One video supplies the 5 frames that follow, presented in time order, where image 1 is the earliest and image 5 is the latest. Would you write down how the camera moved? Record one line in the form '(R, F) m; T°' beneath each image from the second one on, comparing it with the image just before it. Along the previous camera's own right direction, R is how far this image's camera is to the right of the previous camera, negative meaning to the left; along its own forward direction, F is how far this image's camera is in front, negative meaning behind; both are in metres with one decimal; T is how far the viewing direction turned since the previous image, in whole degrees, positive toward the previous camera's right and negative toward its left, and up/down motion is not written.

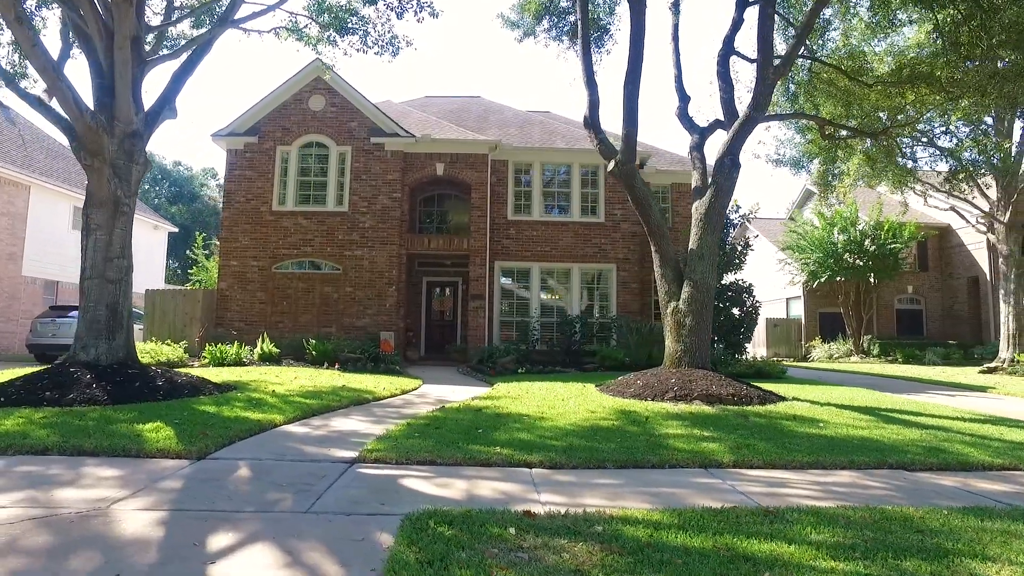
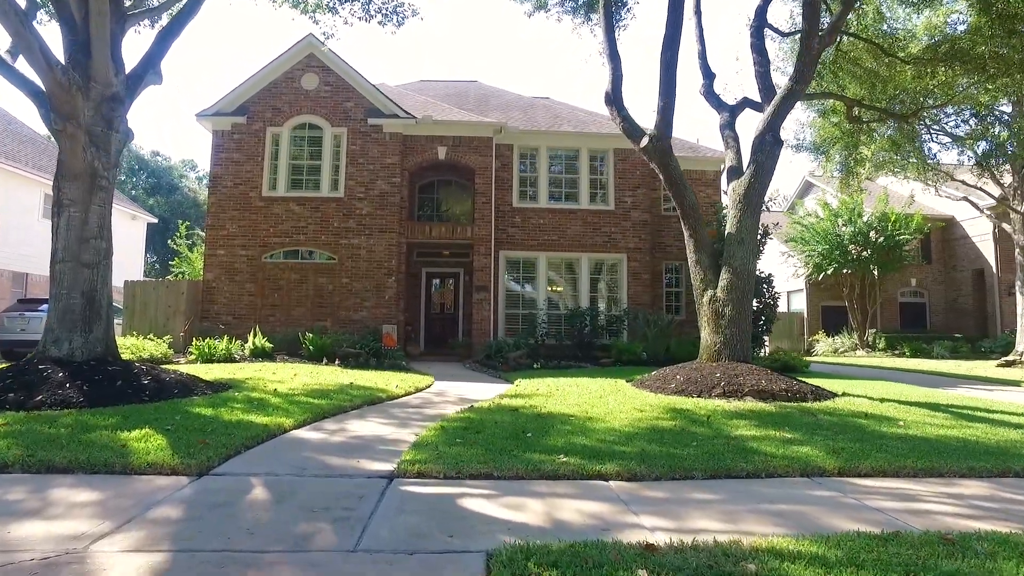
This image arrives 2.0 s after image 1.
(-0.6, +0.9) m; +2°
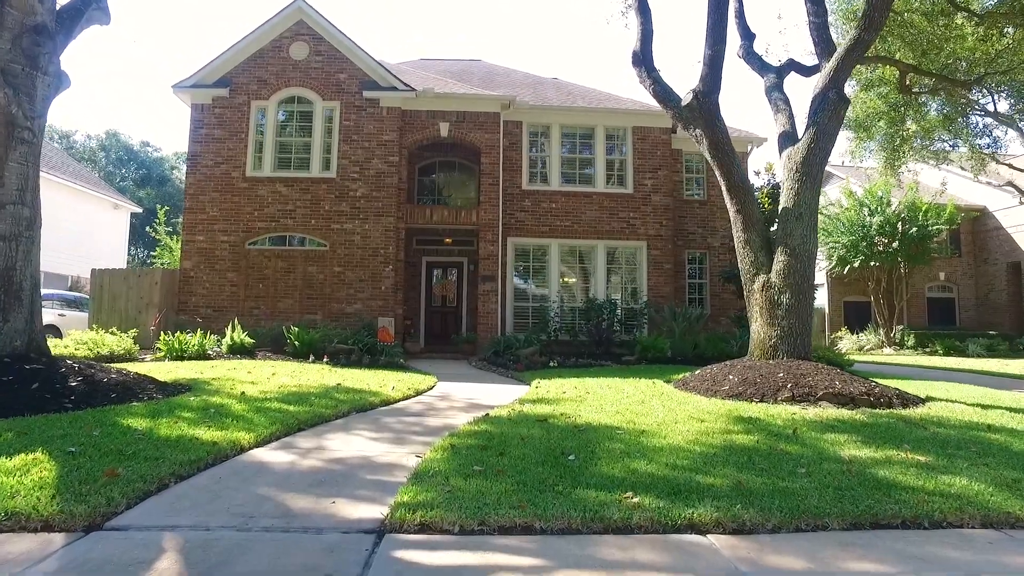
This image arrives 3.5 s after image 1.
(-0.2, +1.4) m; 0°
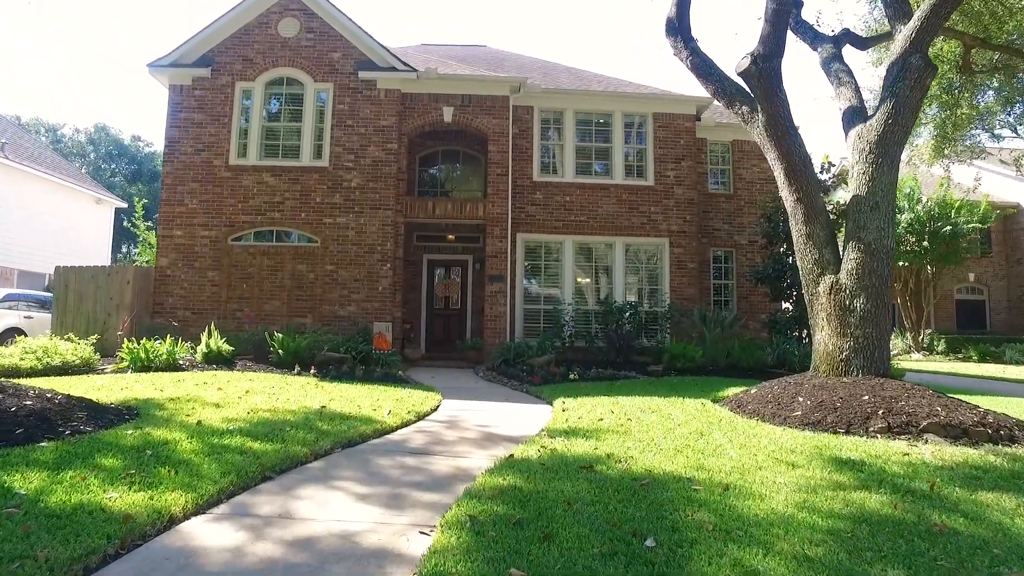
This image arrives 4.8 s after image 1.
(-0.2, +1.3) m; 0°
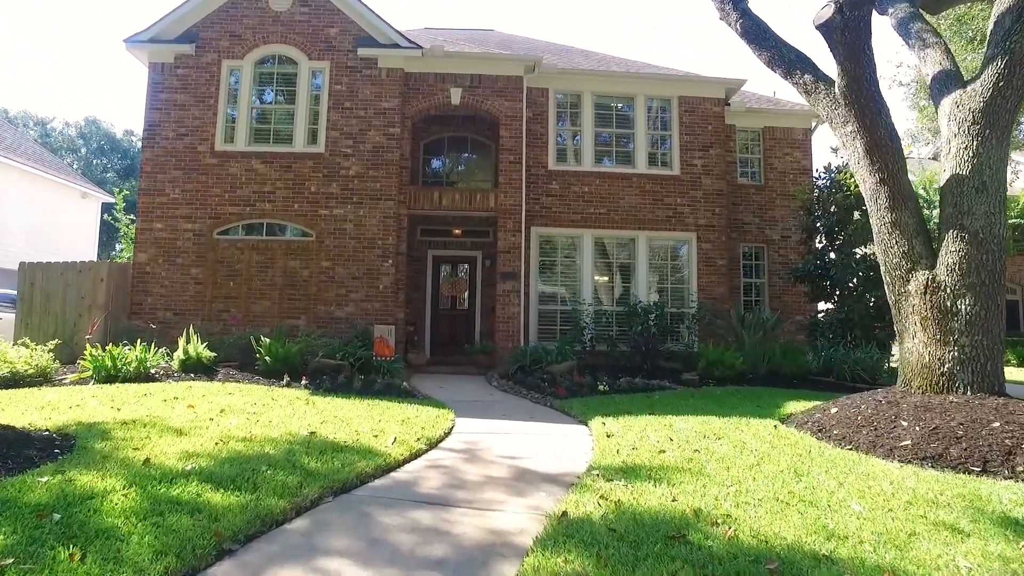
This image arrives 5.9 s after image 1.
(-0.3, +1.1) m; 0°
